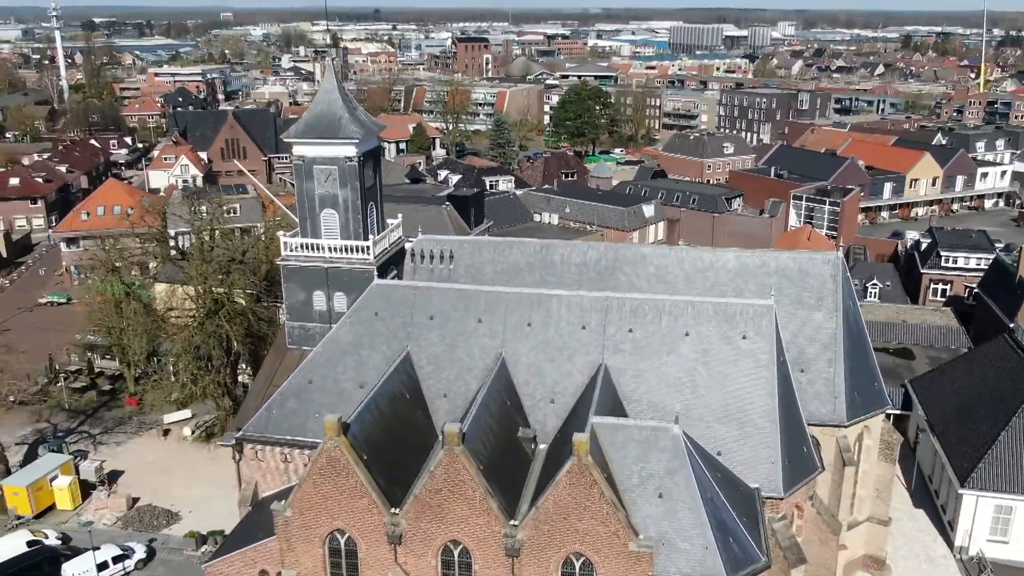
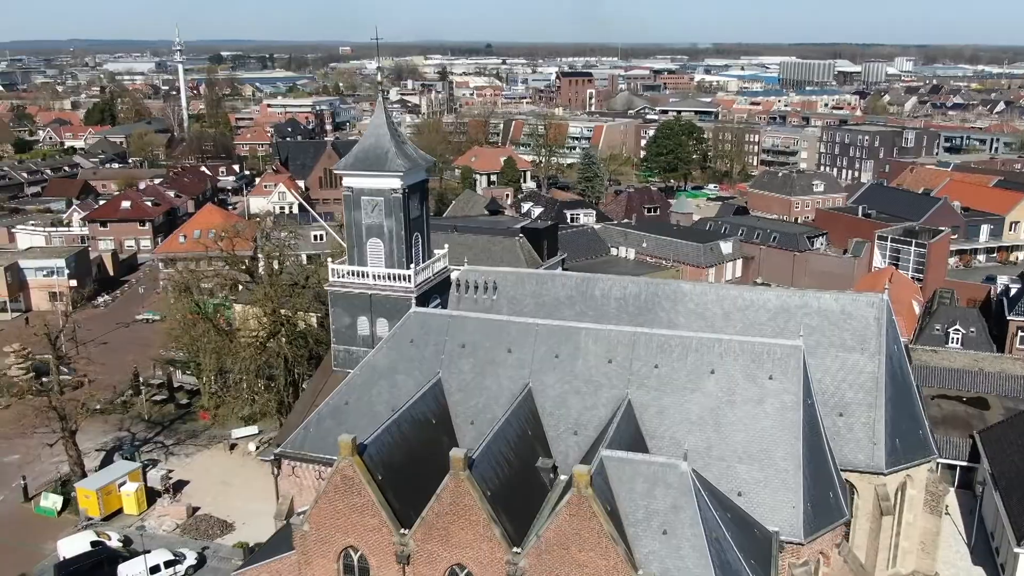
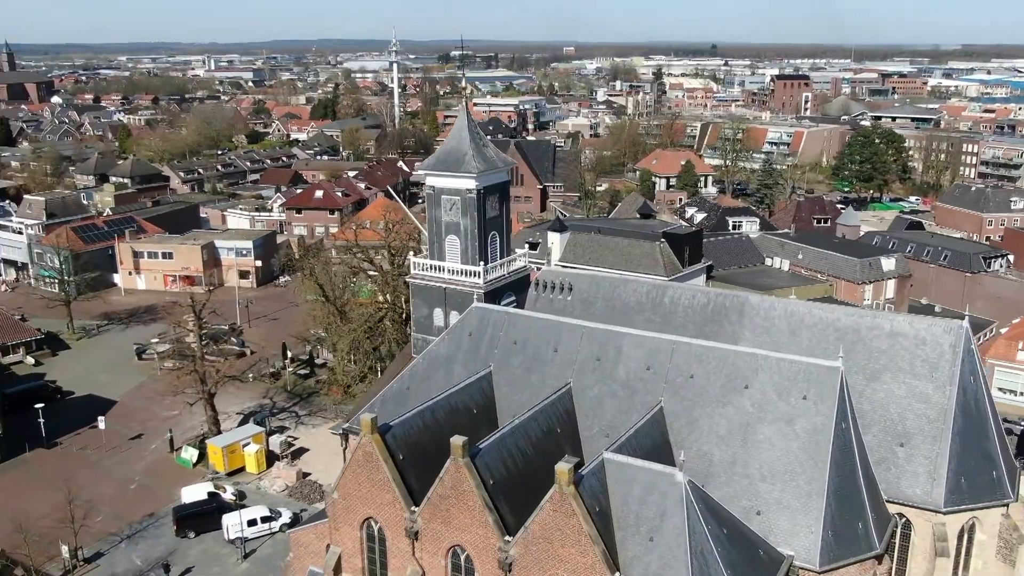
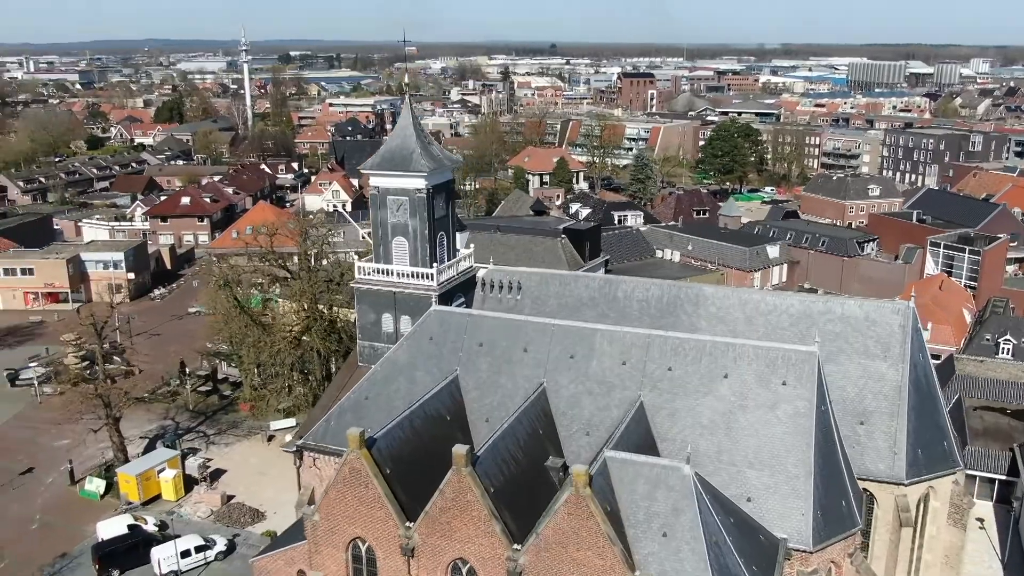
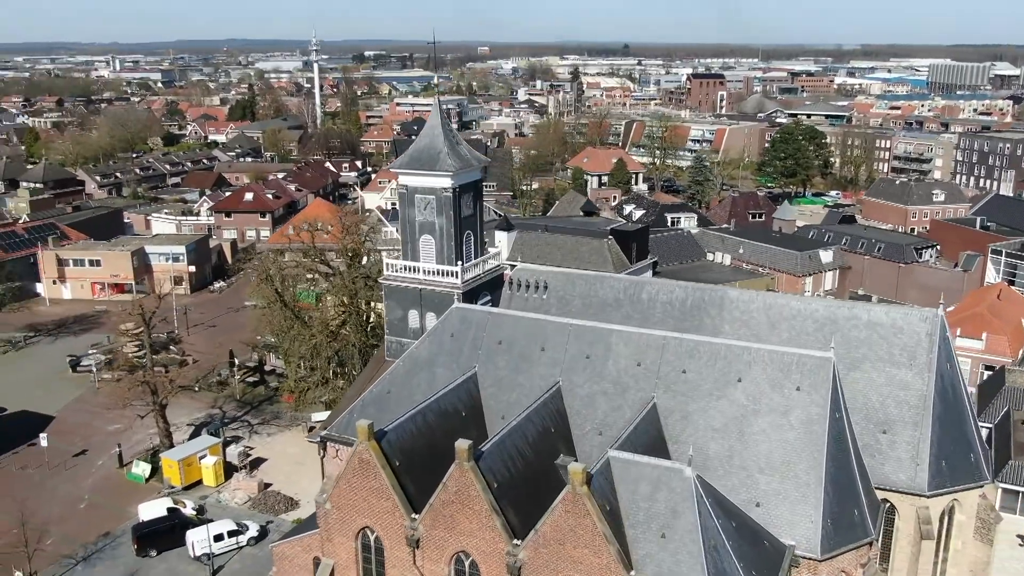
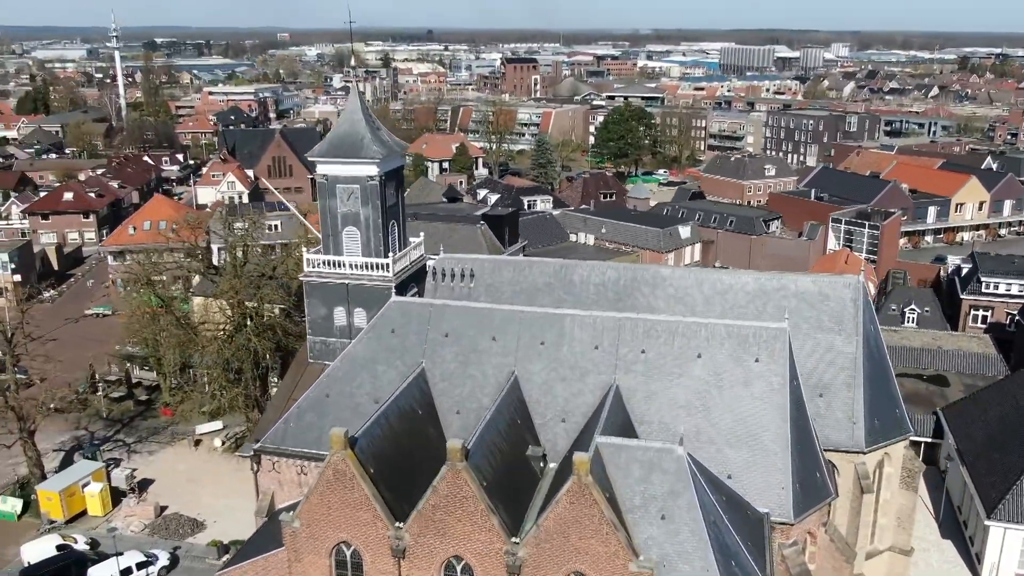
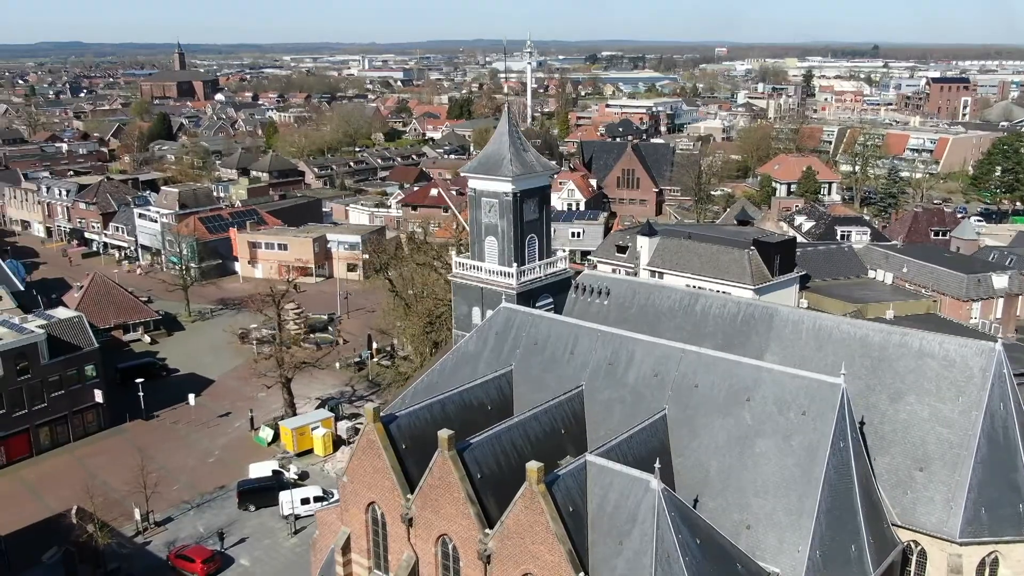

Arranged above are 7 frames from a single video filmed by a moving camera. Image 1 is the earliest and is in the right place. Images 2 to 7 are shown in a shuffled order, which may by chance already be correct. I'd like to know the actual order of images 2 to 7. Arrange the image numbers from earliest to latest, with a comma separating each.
6, 2, 4, 5, 3, 7
